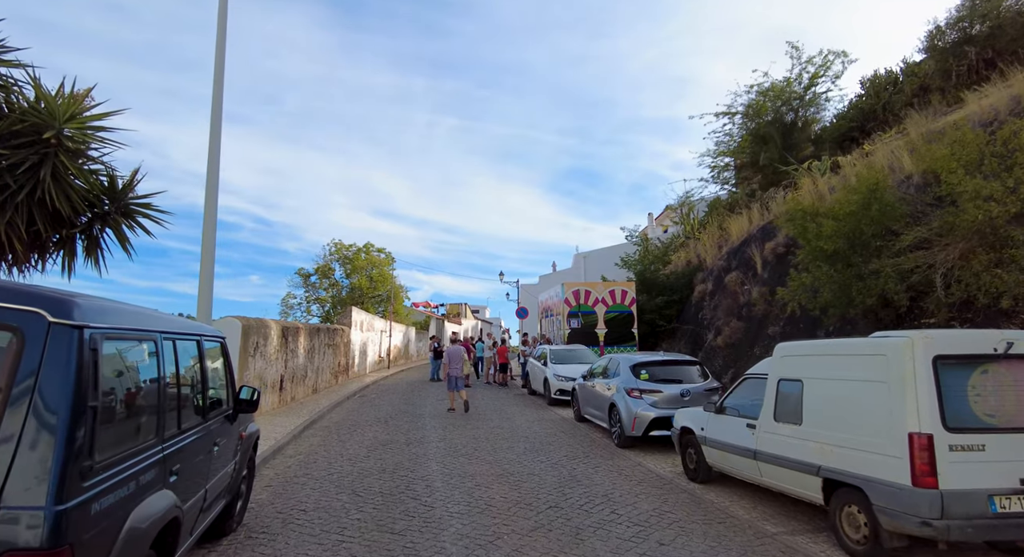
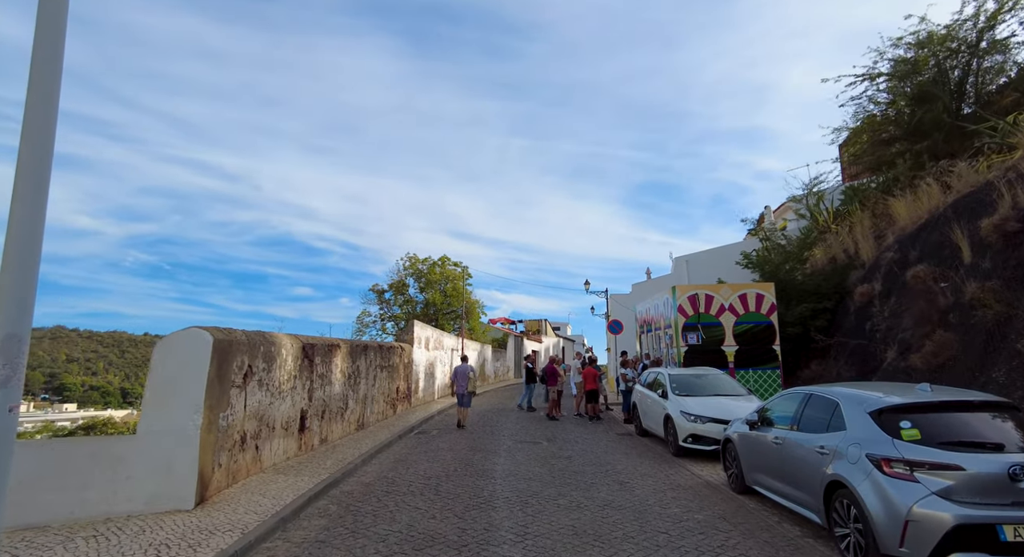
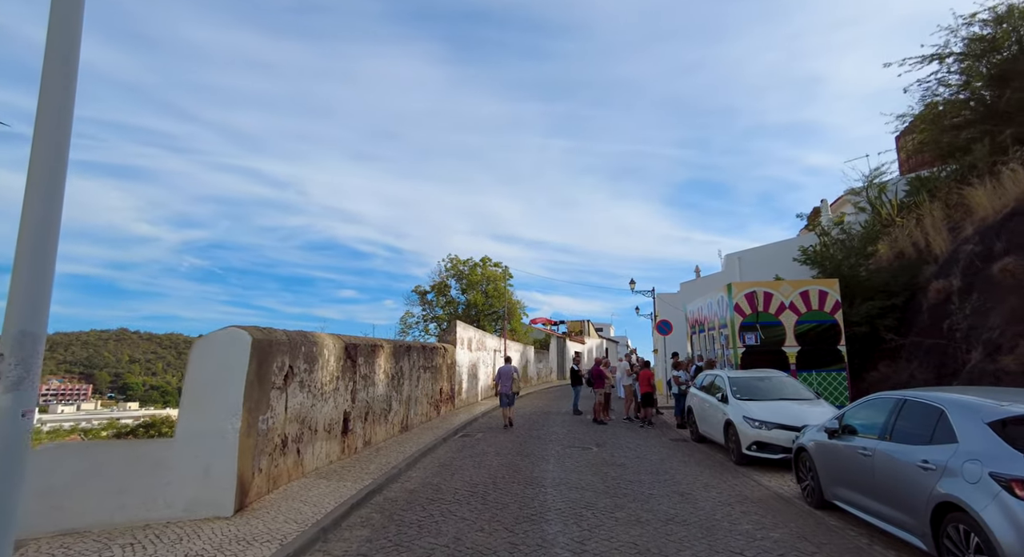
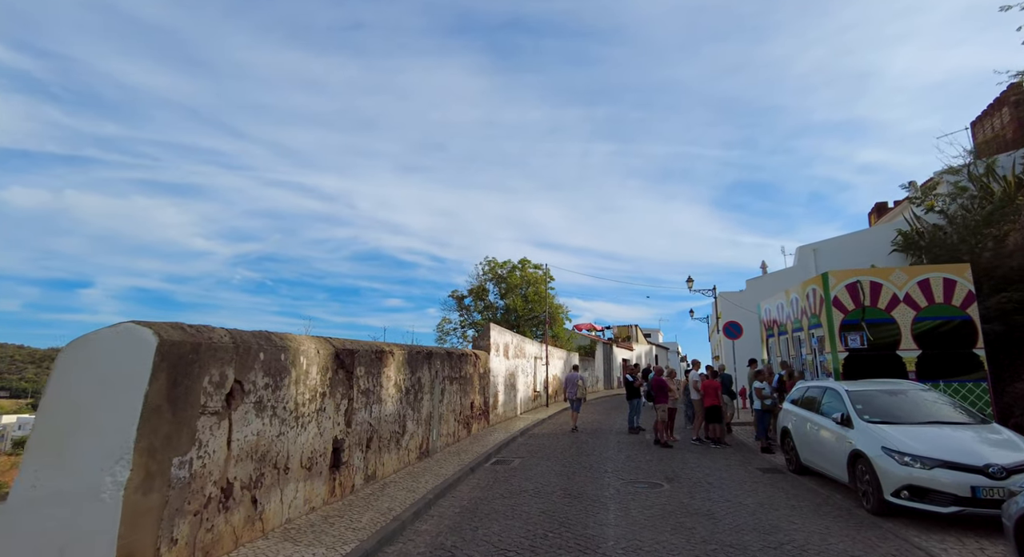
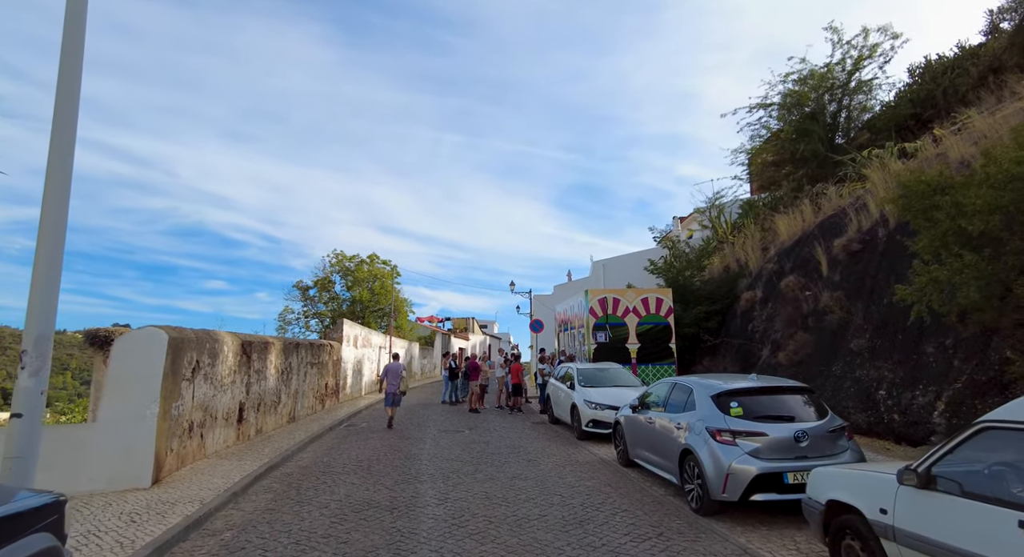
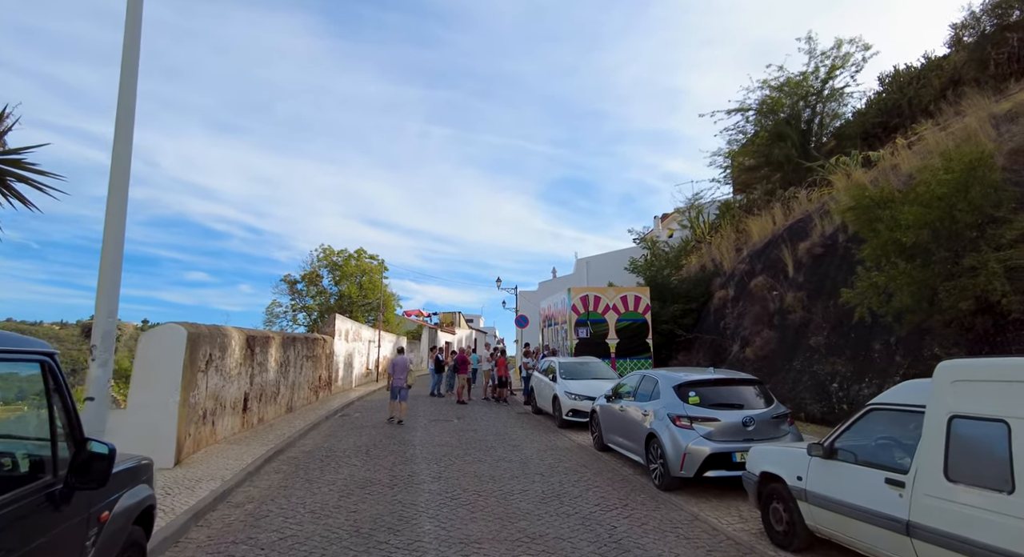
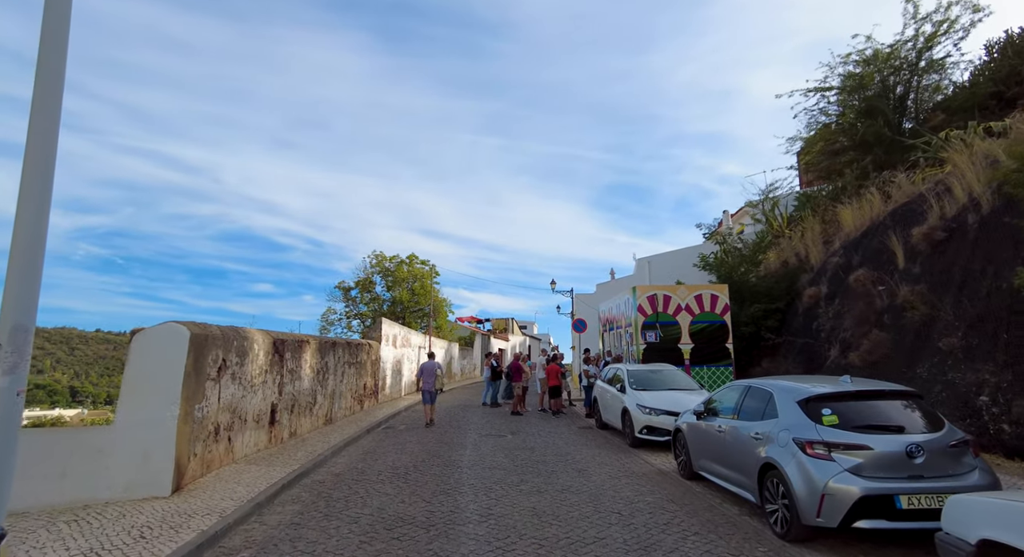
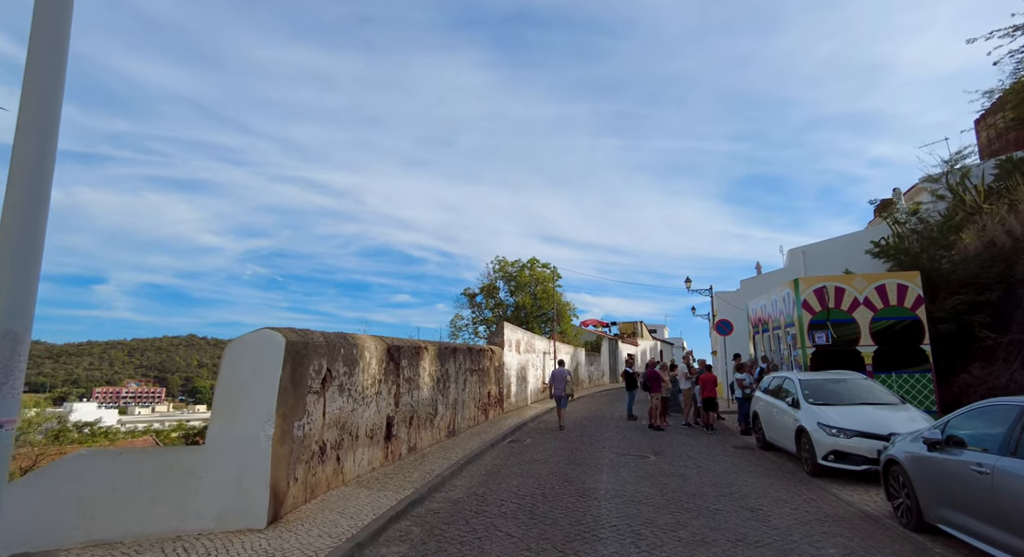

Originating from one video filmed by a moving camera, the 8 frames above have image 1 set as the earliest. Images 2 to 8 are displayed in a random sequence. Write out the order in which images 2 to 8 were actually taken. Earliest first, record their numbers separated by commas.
6, 5, 7, 2, 3, 8, 4
